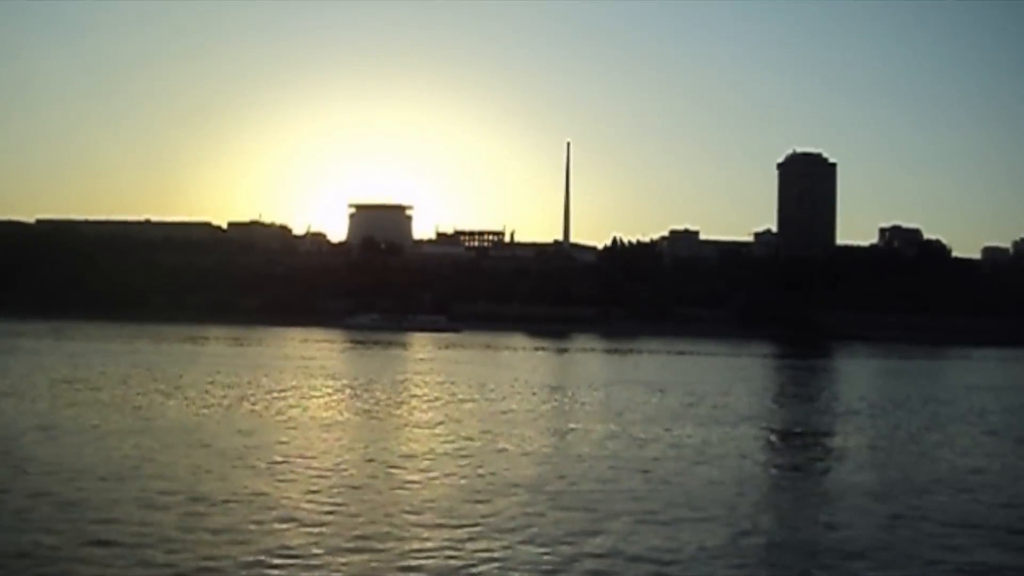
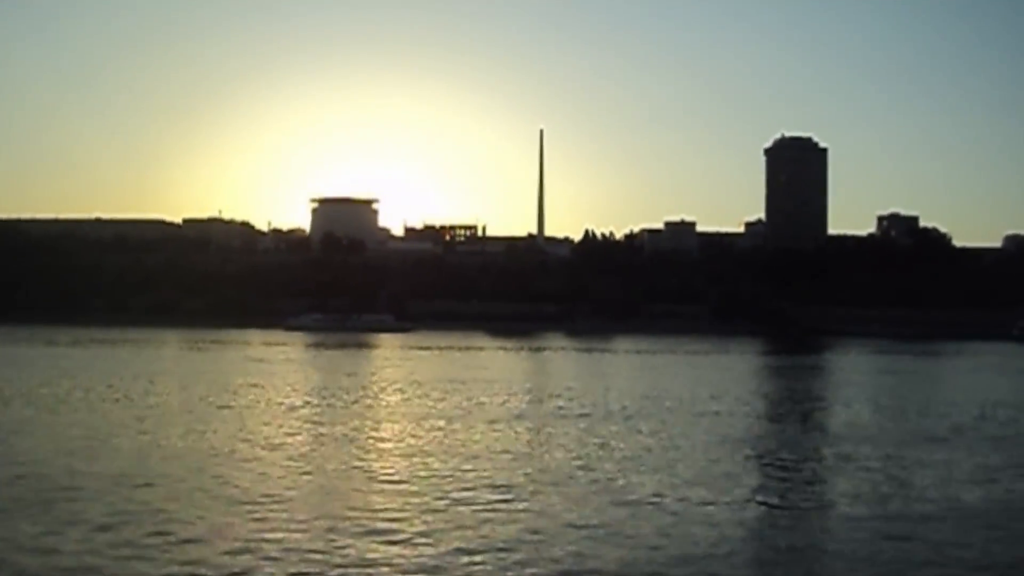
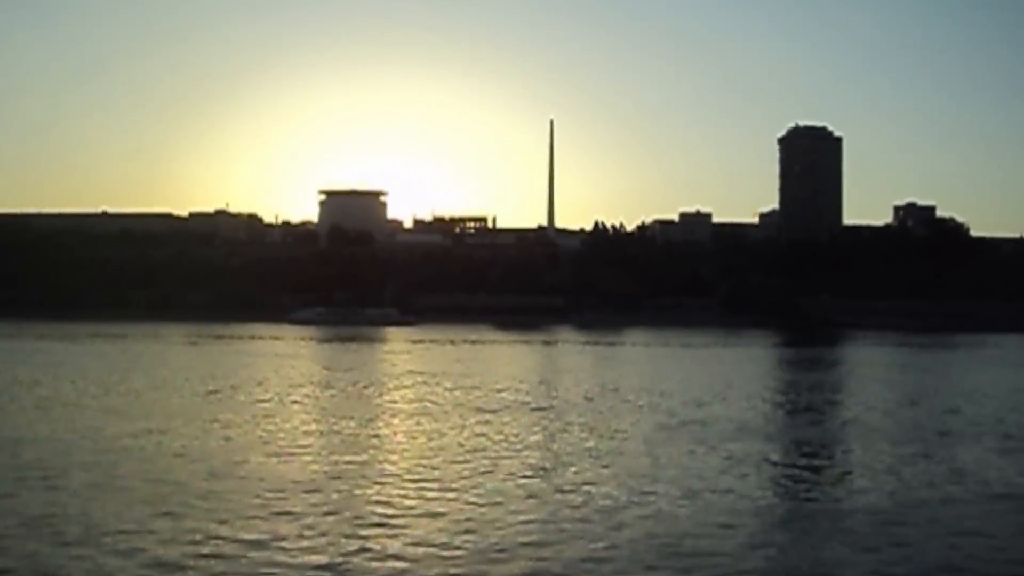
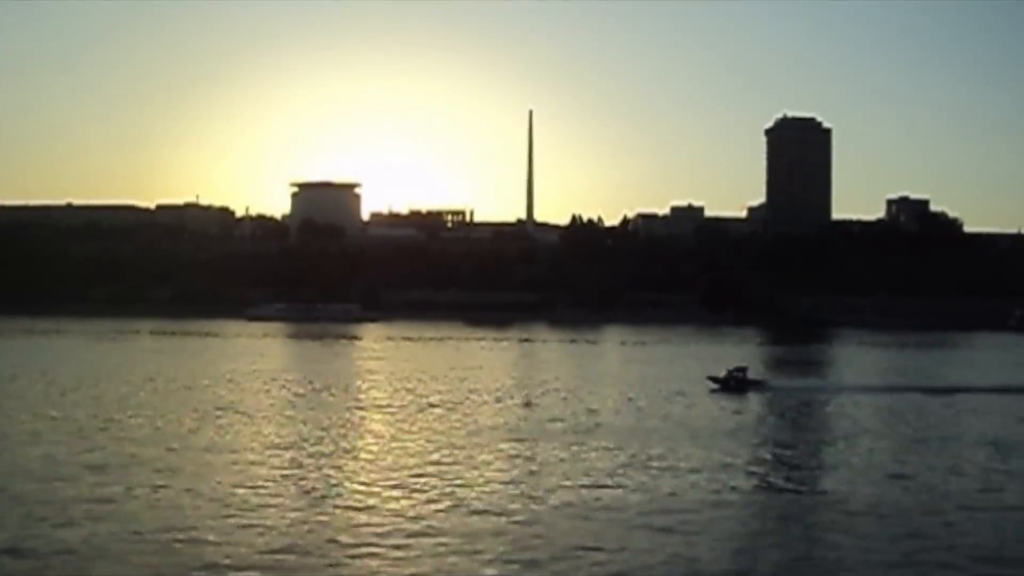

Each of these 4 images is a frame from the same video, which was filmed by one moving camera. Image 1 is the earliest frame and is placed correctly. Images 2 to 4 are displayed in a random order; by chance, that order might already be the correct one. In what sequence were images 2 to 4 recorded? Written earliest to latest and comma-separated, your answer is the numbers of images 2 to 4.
2, 3, 4
